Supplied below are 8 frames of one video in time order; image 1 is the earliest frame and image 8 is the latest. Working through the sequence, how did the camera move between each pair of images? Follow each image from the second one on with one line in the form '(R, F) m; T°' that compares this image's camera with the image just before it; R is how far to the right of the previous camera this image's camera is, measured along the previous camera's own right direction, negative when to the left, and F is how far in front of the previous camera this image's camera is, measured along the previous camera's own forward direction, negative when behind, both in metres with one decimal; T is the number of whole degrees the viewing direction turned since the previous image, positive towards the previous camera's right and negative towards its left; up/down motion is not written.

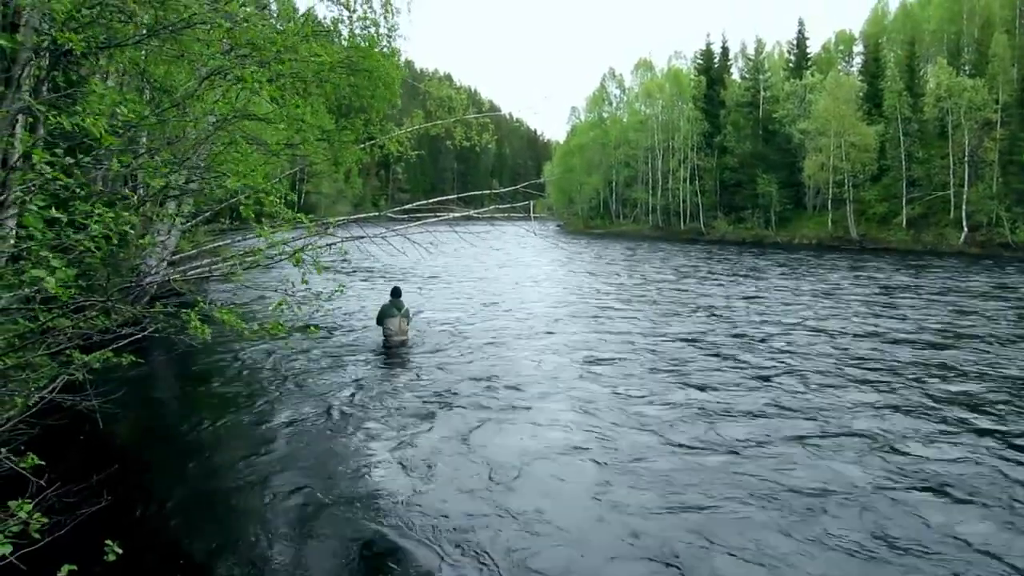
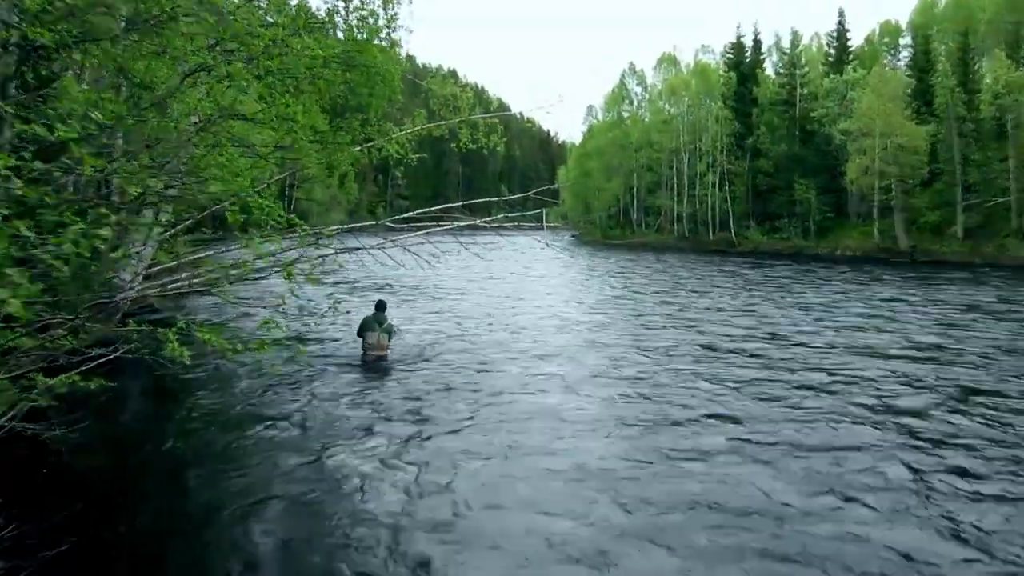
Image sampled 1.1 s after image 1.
(0.0, +0.9) m; 0°
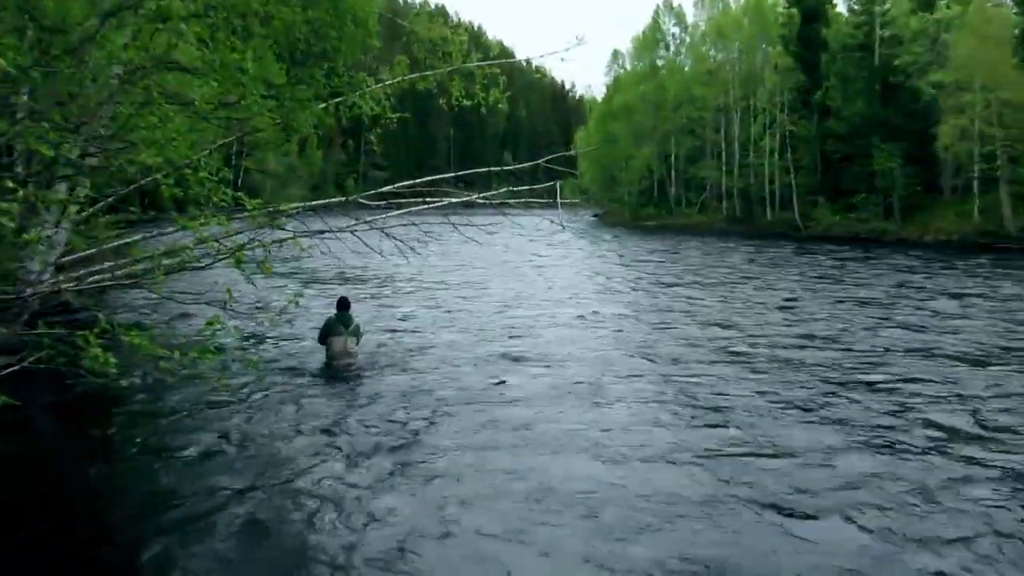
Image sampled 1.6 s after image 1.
(-0.1, +1.8) m; 0°
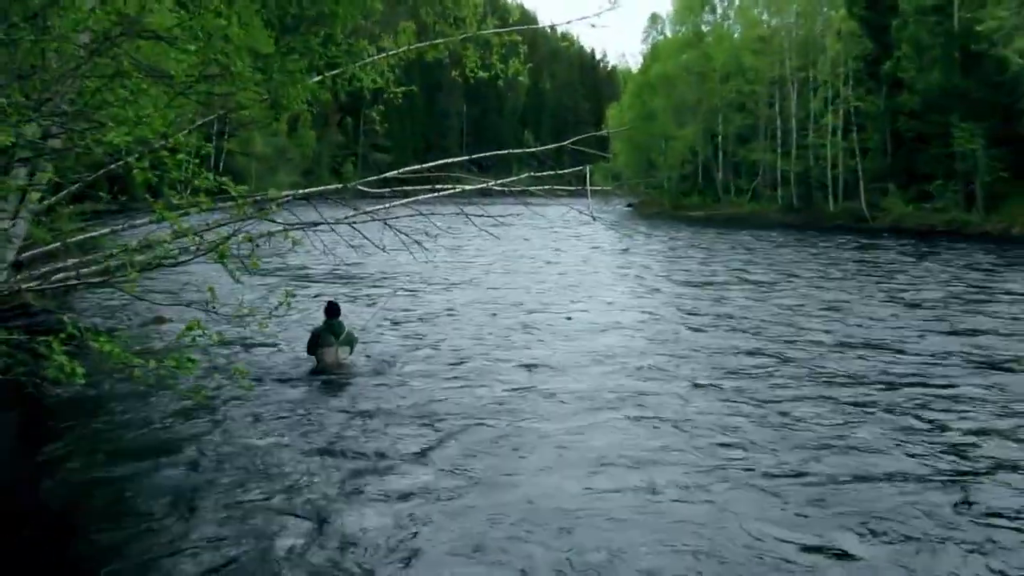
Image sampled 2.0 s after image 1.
(0.0, +0.9) m; -1°
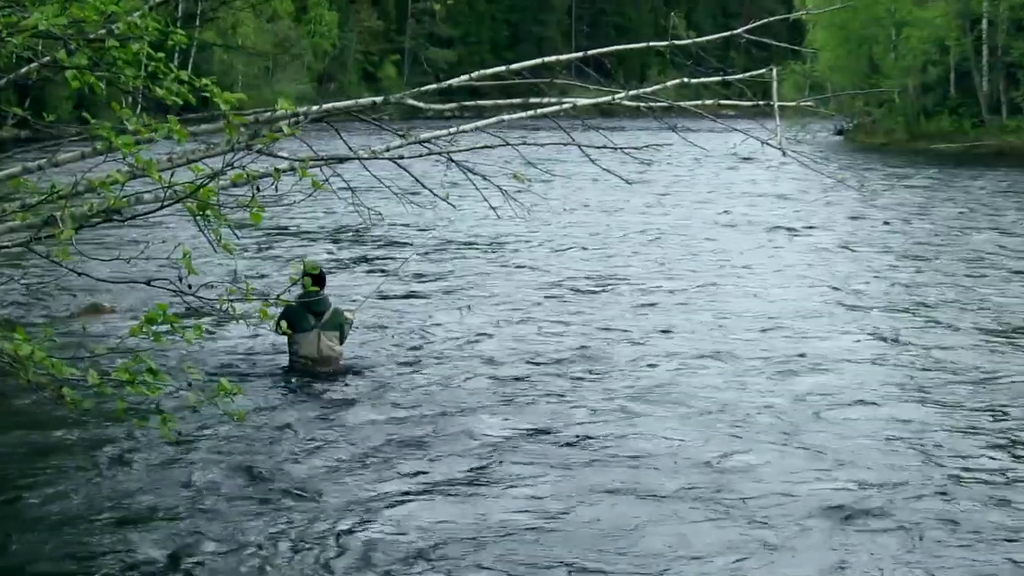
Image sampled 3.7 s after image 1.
(-0.2, +2.2) m; -1°
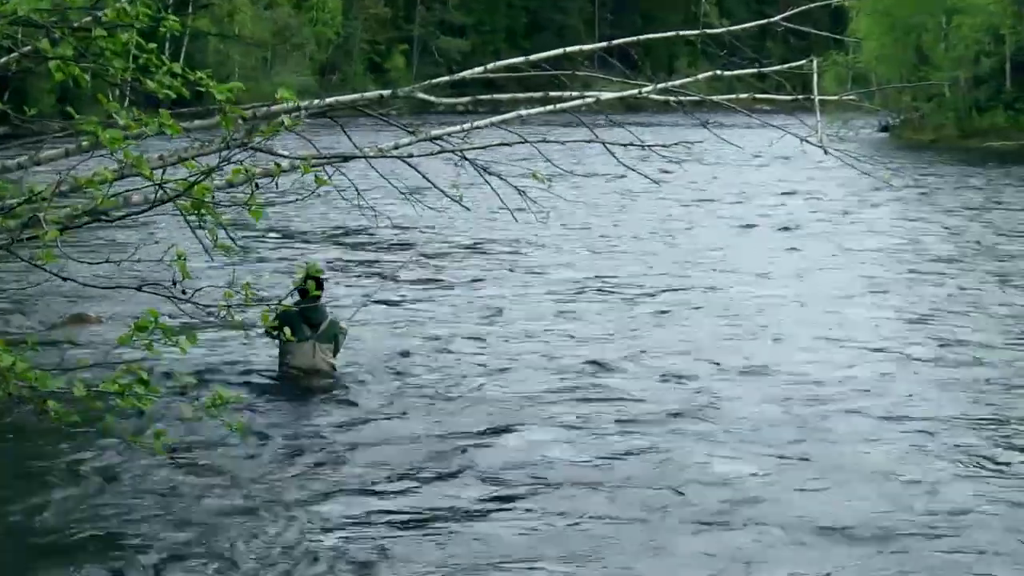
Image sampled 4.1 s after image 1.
(0.0, +0.3) m; 0°
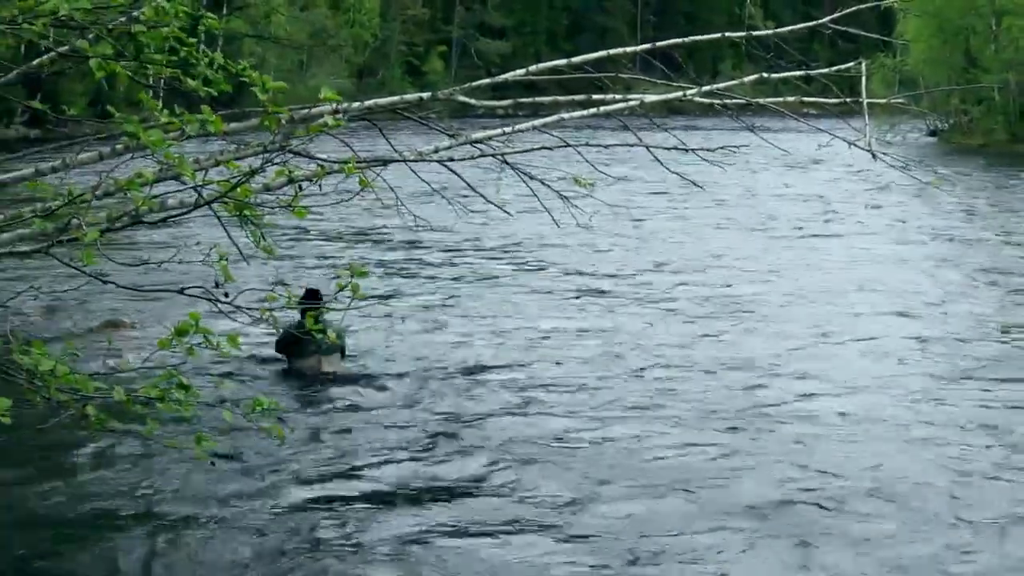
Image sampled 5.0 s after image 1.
(0.0, +0.1) m; -1°
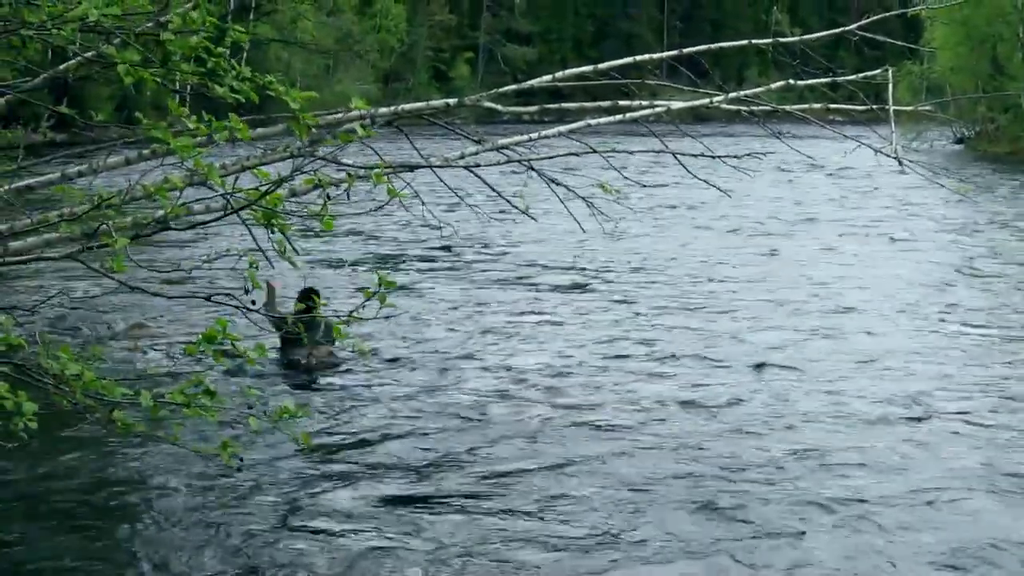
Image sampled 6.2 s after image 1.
(0.0, 0.0) m; -1°
